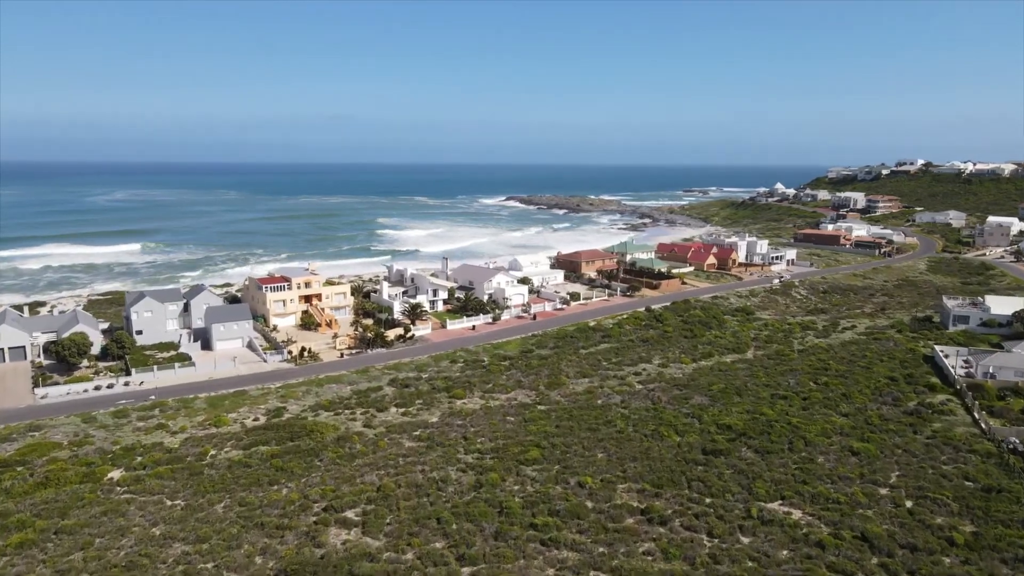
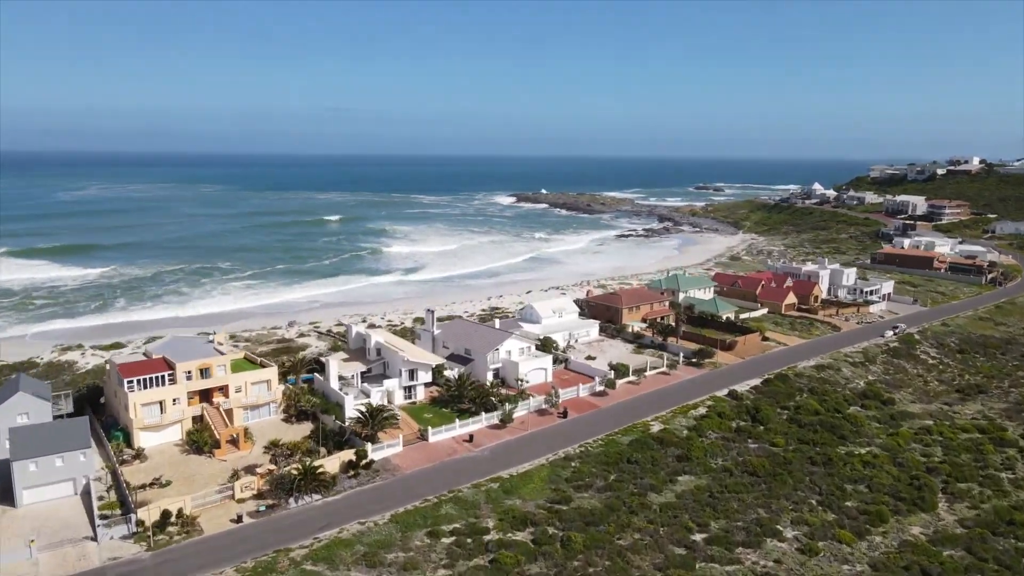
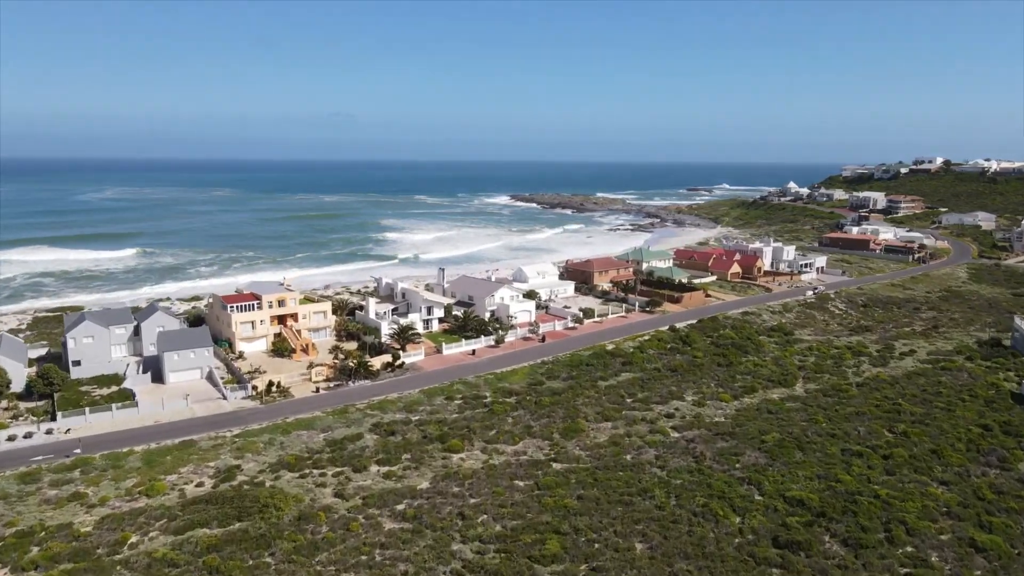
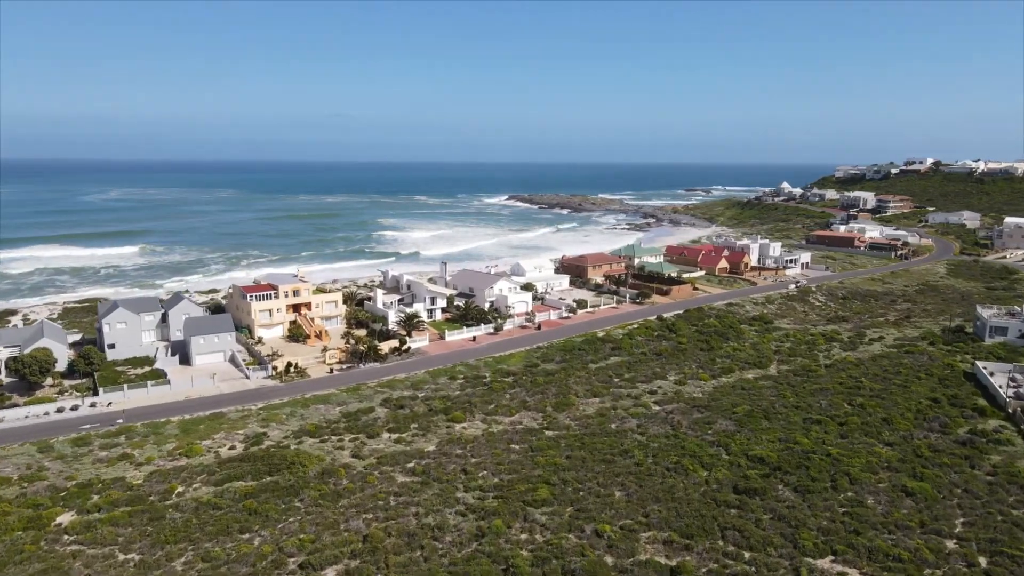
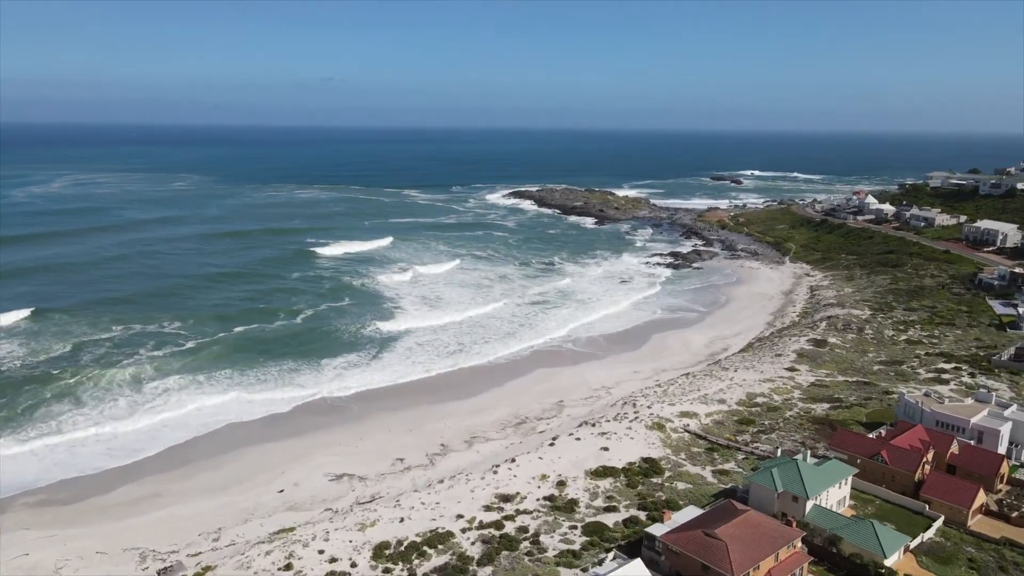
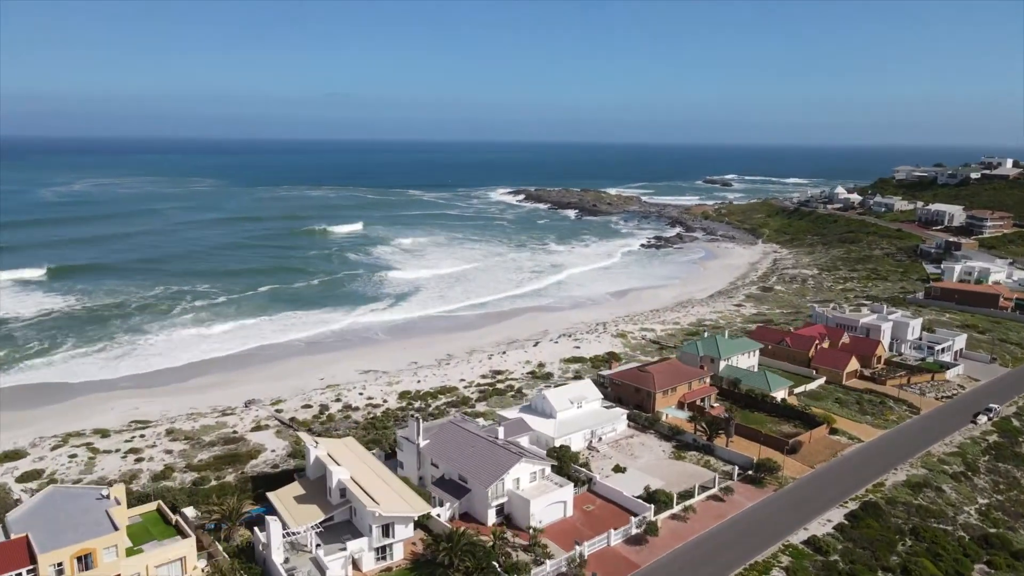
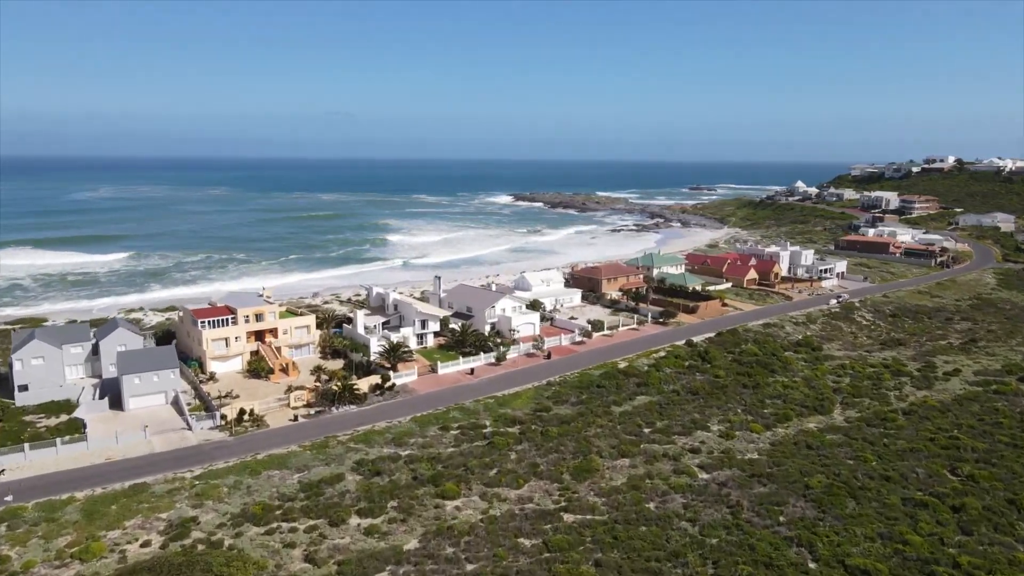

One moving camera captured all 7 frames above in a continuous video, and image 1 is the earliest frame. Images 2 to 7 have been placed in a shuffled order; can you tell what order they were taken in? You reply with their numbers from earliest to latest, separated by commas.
4, 3, 7, 2, 6, 5
